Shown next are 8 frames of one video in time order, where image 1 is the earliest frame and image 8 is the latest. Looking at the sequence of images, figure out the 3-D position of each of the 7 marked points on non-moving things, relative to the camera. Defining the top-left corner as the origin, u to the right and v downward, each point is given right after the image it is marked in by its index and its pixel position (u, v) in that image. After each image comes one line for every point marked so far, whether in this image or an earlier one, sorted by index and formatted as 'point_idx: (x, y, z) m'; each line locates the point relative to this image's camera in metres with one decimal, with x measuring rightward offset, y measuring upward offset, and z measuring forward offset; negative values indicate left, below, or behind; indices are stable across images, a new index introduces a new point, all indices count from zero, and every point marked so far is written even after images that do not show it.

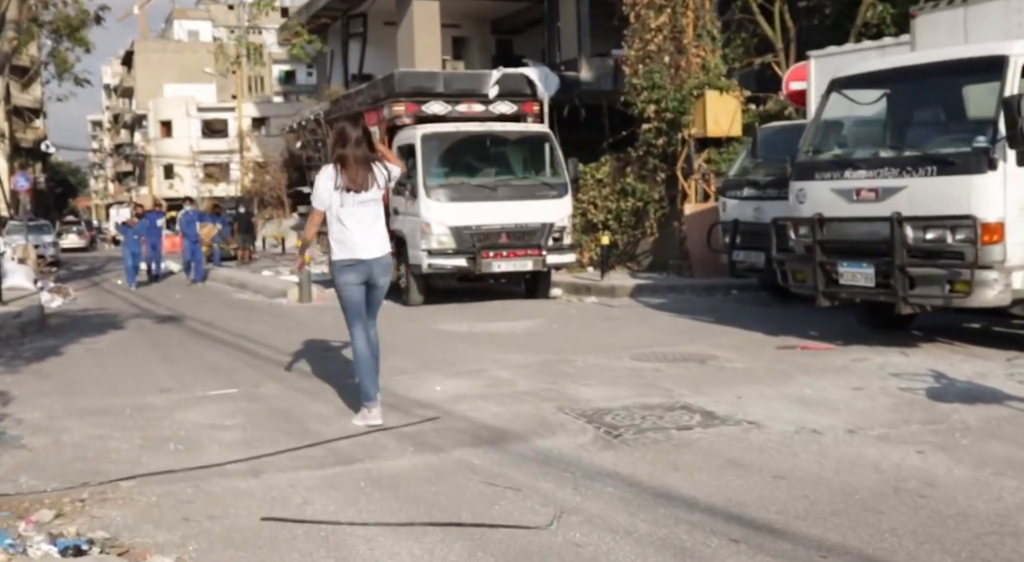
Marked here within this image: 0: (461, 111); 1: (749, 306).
0: (-0.8, +2.8, +16.9) m
1: (+3.5, -0.4, +15.7) m
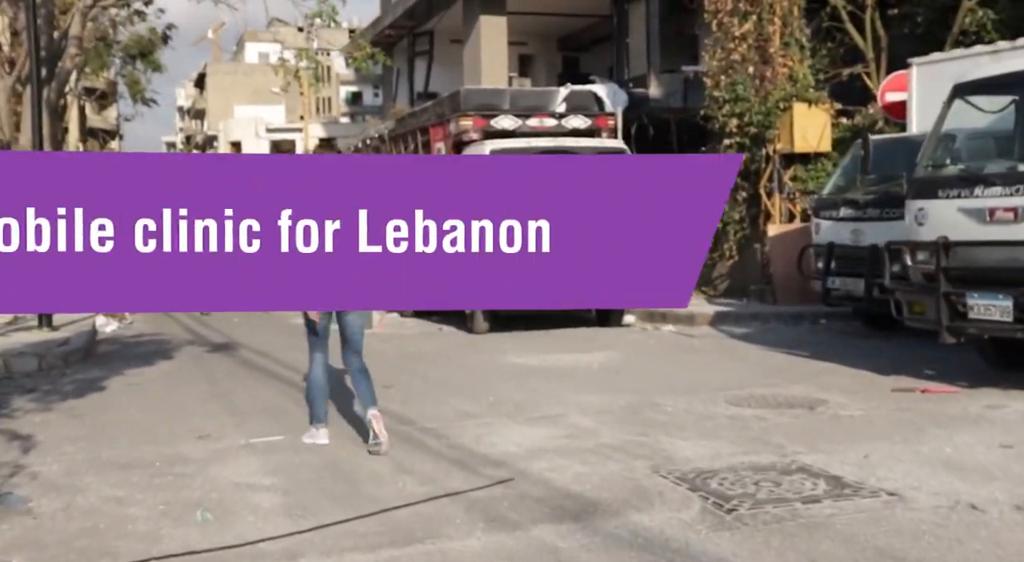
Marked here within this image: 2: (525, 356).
0: (+0.3, +2.4, +15.8) m
1: (+4.6, -0.8, +14.3) m
2: (+0.2, -0.9, +12.6) m
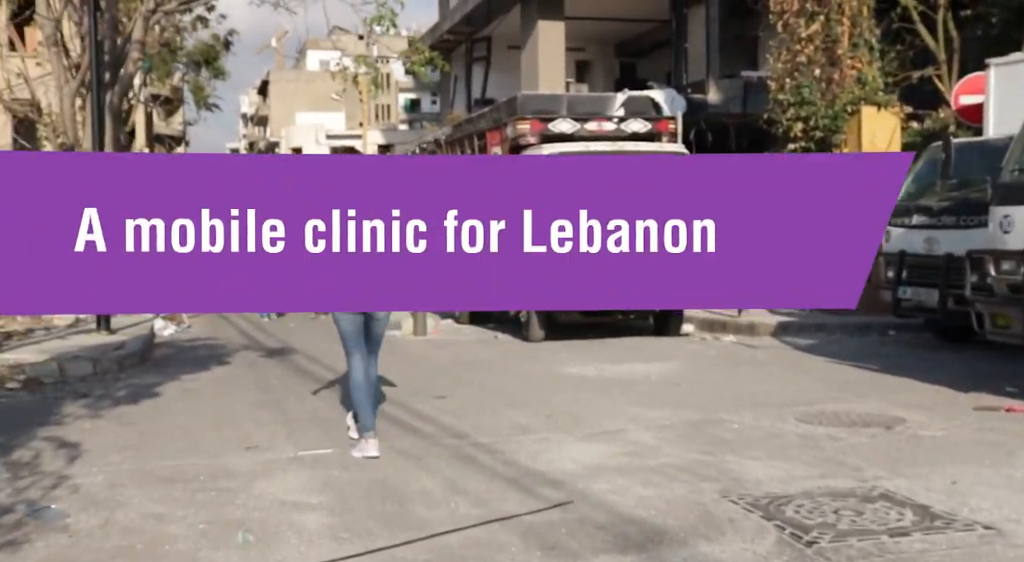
0: (+1.2, +2.2, +15.4) m
1: (+5.3, -0.9, +13.6) m
2: (+0.8, -1.0, +12.2) m
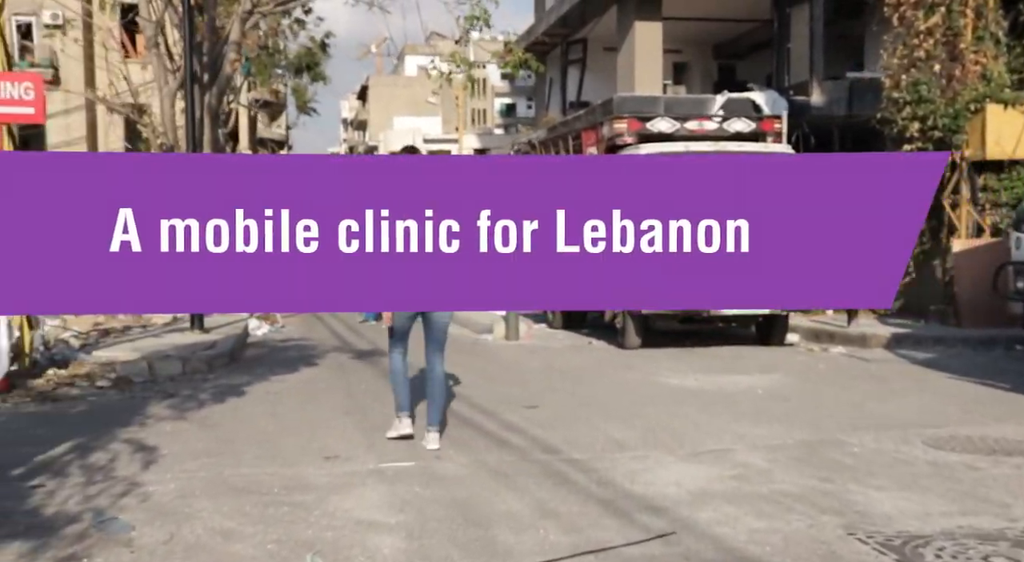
0: (+2.5, +2.2, +14.7) m
1: (+6.5, -1.1, +12.5) m
2: (+1.9, -1.0, +11.5) m
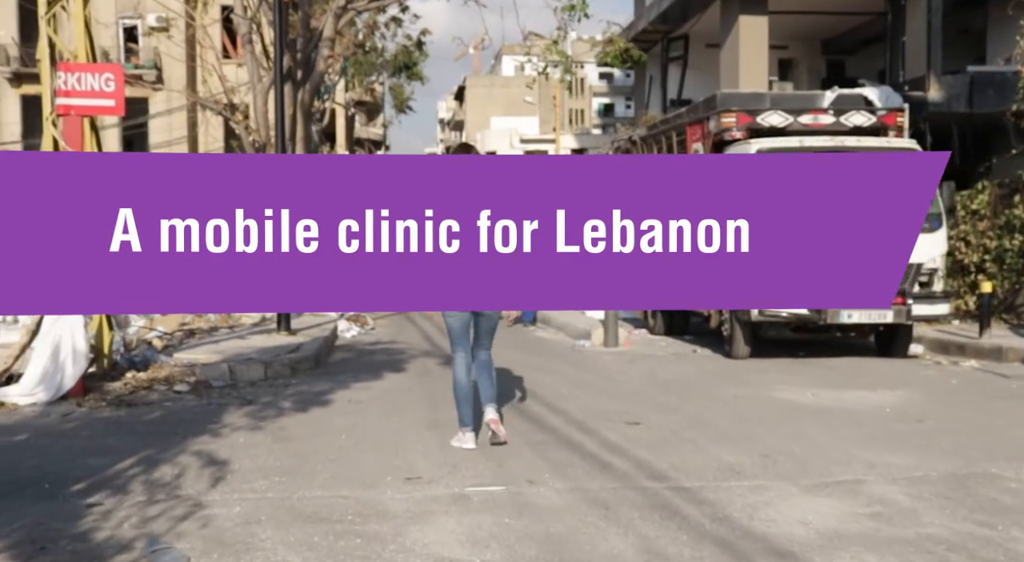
0: (+3.9, +2.1, +13.6) m
1: (+7.6, -1.2, +11.1) m
2: (+2.9, -1.1, +10.5) m
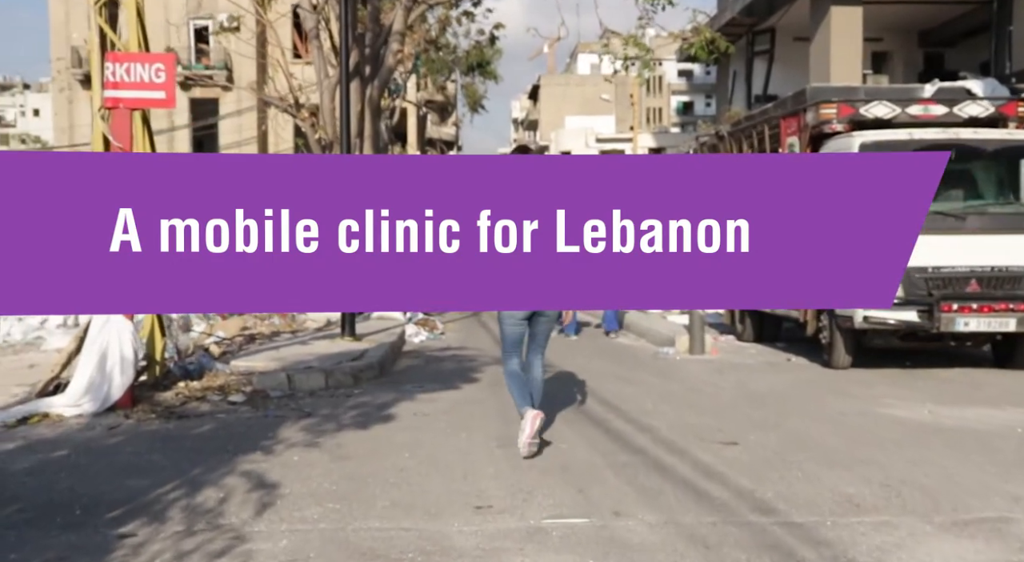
0: (+4.8, +2.1, +12.5) m
1: (+8.4, -1.2, +9.7) m
2: (+3.6, -1.1, +9.4) m
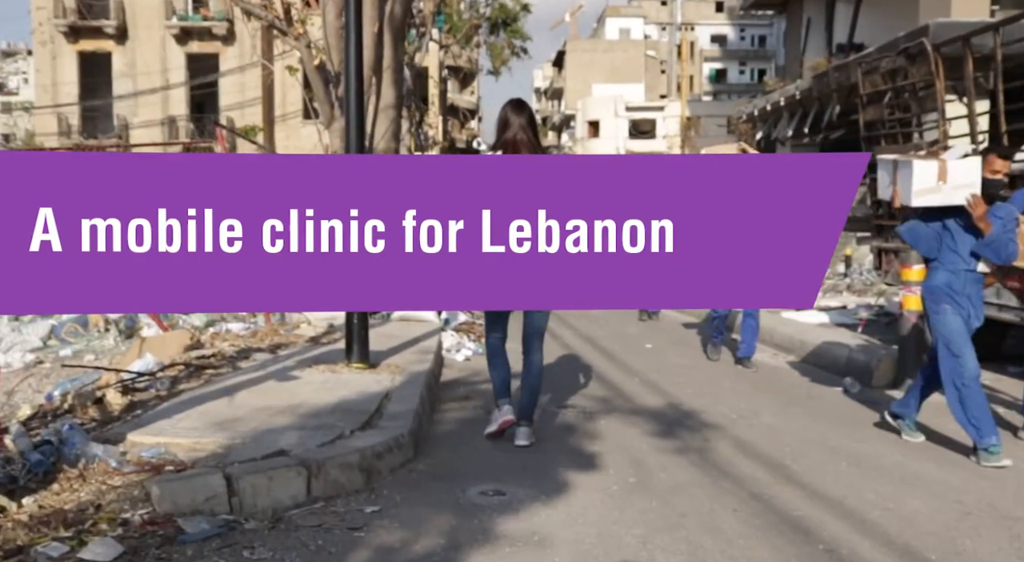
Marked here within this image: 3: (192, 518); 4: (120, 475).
0: (+5.7, +2.1, +7.4) m
1: (+9.2, -1.2, +4.7) m
2: (+4.4, -1.2, +4.5) m
3: (-1.3, -1.0, +4.3) m
4: (-1.8, -0.9, +4.6) m
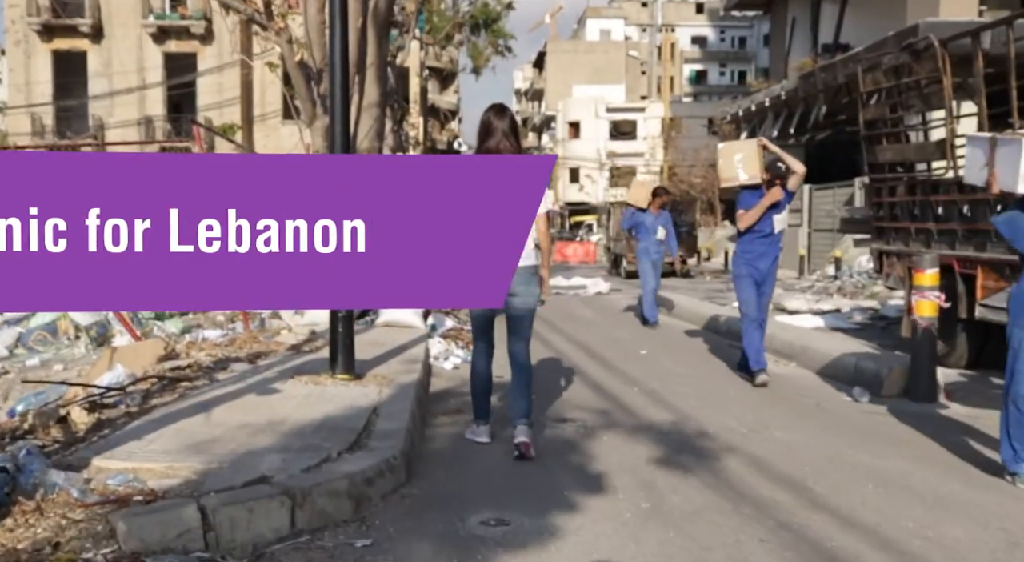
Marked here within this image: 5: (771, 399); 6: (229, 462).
0: (+5.7, +2.1, +7.1) m
1: (+9.2, -1.3, +4.4) m
2: (+4.5, -1.2, +4.1) m
3: (-1.3, -1.0, +3.9) m
4: (-1.8, -0.9, +4.1) m
5: (+2.1, -0.9, +8.1) m
6: (-1.3, -0.8, +4.8) m
